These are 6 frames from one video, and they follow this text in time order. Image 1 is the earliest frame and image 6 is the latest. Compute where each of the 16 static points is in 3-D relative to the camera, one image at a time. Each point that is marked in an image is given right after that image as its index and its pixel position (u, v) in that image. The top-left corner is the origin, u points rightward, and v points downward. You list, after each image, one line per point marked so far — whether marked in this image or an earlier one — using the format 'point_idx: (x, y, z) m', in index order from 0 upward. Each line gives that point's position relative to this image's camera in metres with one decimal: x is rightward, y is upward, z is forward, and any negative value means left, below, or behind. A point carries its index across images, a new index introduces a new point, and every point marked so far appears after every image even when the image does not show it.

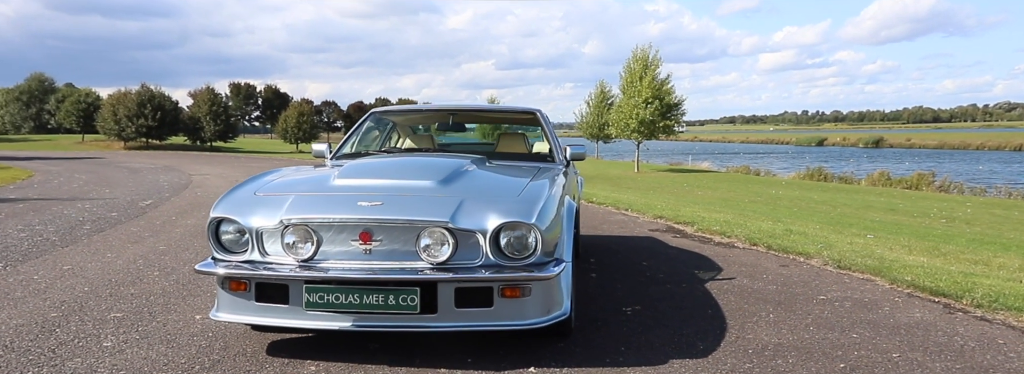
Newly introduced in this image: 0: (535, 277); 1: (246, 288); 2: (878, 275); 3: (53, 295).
0: (+0.1, -0.4, +3.1) m
1: (-1.3, -0.5, +3.2) m
2: (+3.1, -0.7, +5.5) m
3: (-3.7, -0.9, +5.4) m
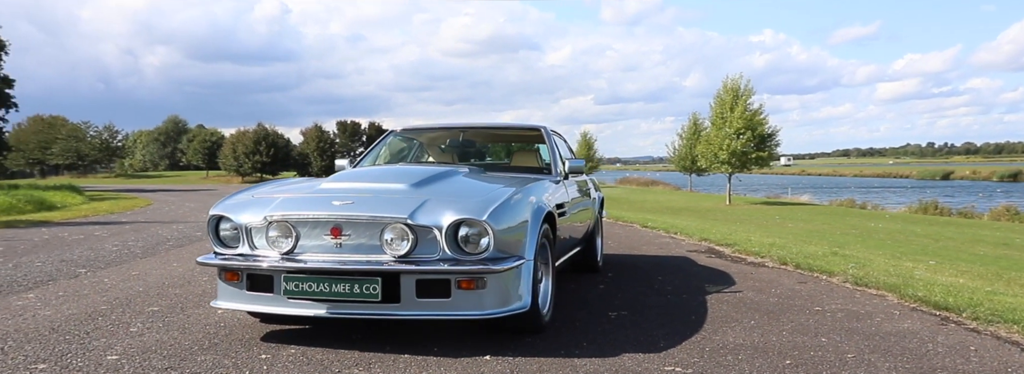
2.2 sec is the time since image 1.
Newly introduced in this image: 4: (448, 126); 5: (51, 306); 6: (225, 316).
0: (-0.1, -0.4, +3.3) m
1: (-1.5, -0.5, +3.6) m
2: (+3.1, -0.9, +5.4) m
3: (-3.7, -1.0, +6.0) m
4: (-0.6, +0.6, +6.1) m
5: (-3.8, -1.0, +5.3) m
6: (-2.0, -0.9, +4.5) m
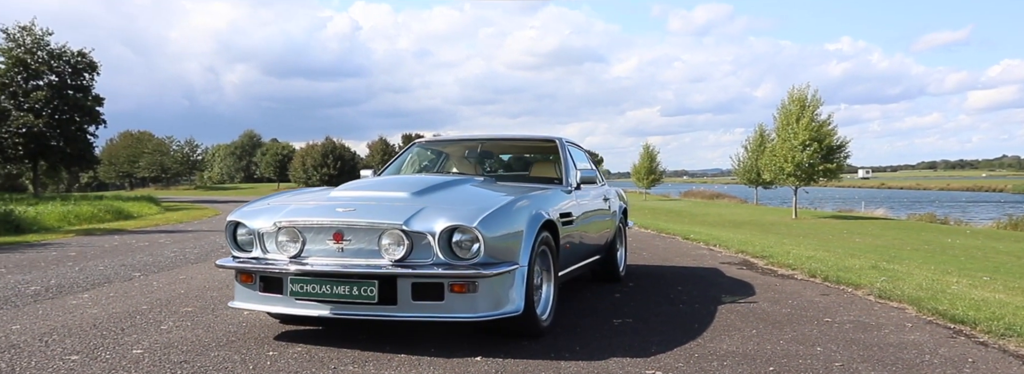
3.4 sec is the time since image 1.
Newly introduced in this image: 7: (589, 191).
0: (-0.2, -0.5, +3.5) m
1: (-1.6, -0.6, +3.9) m
2: (+3.2, -0.9, +5.2) m
3: (-3.5, -1.1, +6.4) m
4: (-0.4, +0.5, +6.3) m
5: (-3.7, -1.0, +5.8) m
6: (-2.0, -1.0, +4.8) m
7: (+0.7, 0.0, +6.0) m
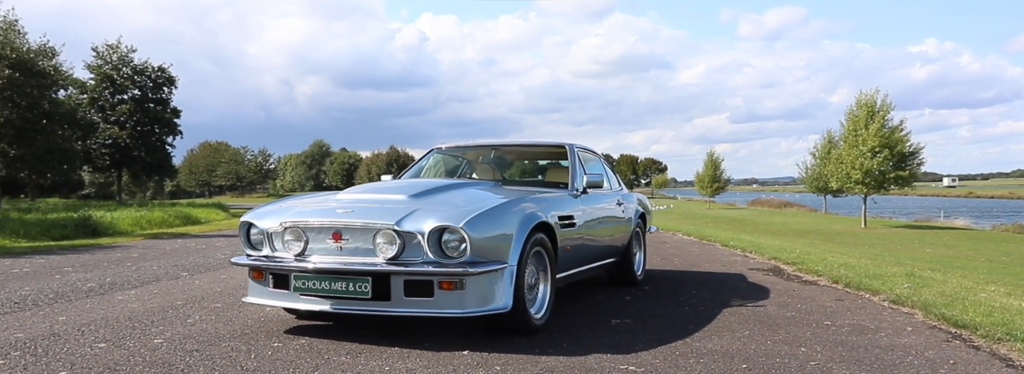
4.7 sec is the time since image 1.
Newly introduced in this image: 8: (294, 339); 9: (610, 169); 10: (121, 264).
0: (-0.3, -0.5, +3.6) m
1: (-1.6, -0.6, +4.2) m
2: (+3.3, -1.0, +5.1) m
3: (-3.3, -1.1, +6.9) m
4: (-0.3, +0.4, +6.5) m
5: (-3.6, -1.1, +6.2) m
6: (-1.9, -1.0, +5.1) m
7: (+0.8, -0.1, +6.1) m
8: (-1.4, -1.0, +4.1) m
9: (+1.1, +0.2, +7.2) m
10: (-7.3, -1.4, +12.3) m
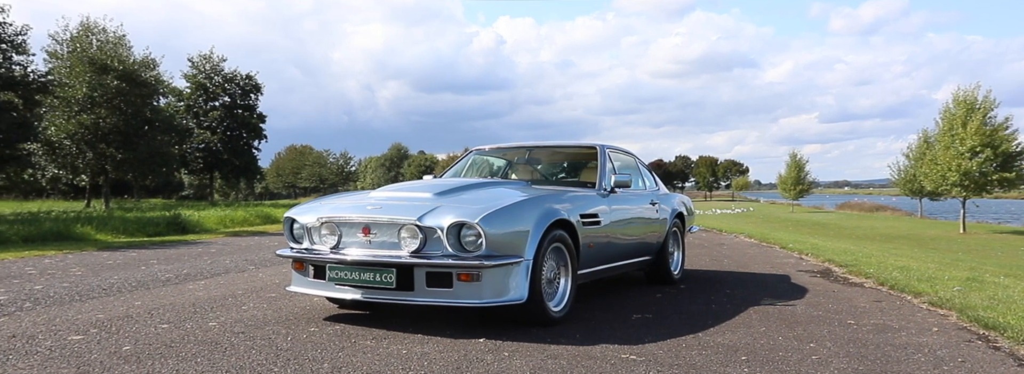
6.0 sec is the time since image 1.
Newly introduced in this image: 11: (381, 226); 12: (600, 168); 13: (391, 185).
0: (-0.2, -0.5, +3.9) m
1: (-1.5, -0.6, +4.6) m
2: (+3.5, -1.0, +5.0) m
3: (-2.9, -1.1, +7.4) m
4: (+0.1, +0.4, +6.8) m
5: (-3.2, -1.1, +6.8) m
6: (-1.7, -1.0, +5.6) m
7: (+1.1, -0.1, +6.3) m
8: (-1.2, -0.9, +4.4) m
9: (+1.5, +0.2, +7.3) m
10: (-6.3, -1.5, +13.2) m
11: (-0.8, -0.2, +4.2) m
12: (+0.9, +0.2, +6.2) m
13: (-1.0, 0.0, +5.3) m
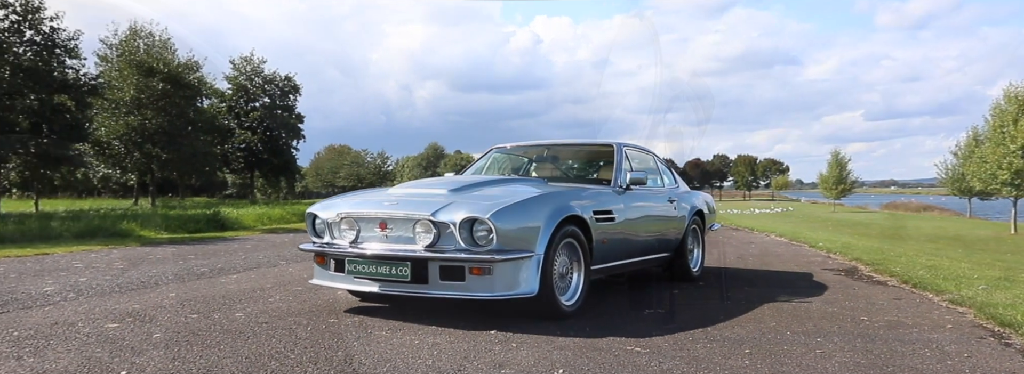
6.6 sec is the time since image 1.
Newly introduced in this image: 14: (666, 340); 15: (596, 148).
0: (-0.1, -0.4, +4.0) m
1: (-1.4, -0.5, +4.8) m
2: (+3.6, -0.9, +5.0) m
3: (-2.7, -1.1, +7.7) m
4: (+0.3, +0.5, +6.9) m
5: (-3.0, -1.1, +7.1) m
6: (-1.5, -1.0, +5.8) m
7: (+1.3, 0.0, +6.3) m
8: (-1.1, -0.9, +4.6) m
9: (+1.7, +0.2, +7.4) m
10: (-5.8, -1.4, +13.7) m
11: (-0.8, -0.2, +4.3) m
12: (+1.0, +0.2, +6.2) m
13: (-0.8, 0.0, +5.4) m
14: (+0.9, -0.9, +3.8) m
15: (+0.8, +0.4, +6.5) m
